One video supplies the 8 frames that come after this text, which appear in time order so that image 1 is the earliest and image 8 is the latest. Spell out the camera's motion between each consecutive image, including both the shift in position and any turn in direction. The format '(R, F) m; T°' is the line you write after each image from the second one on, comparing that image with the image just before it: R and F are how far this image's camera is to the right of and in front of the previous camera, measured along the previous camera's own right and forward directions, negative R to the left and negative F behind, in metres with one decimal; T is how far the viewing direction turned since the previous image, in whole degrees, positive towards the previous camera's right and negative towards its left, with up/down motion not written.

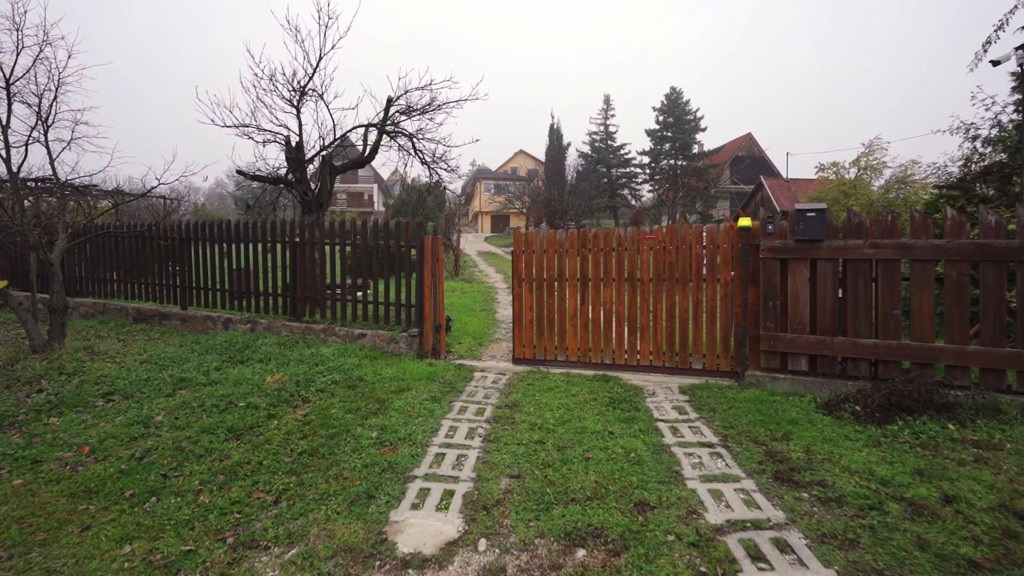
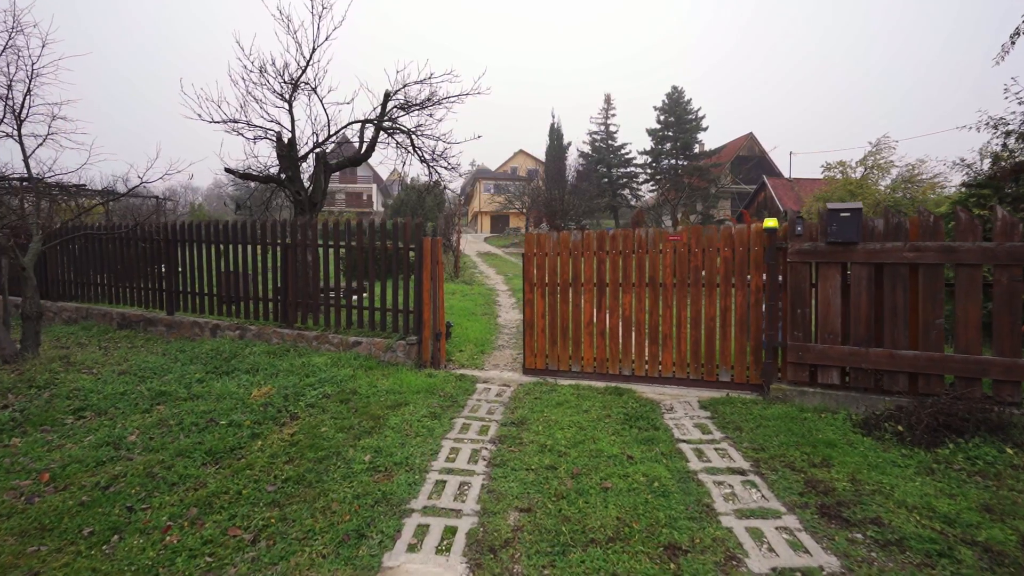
(-0.1, +0.4) m; 0°
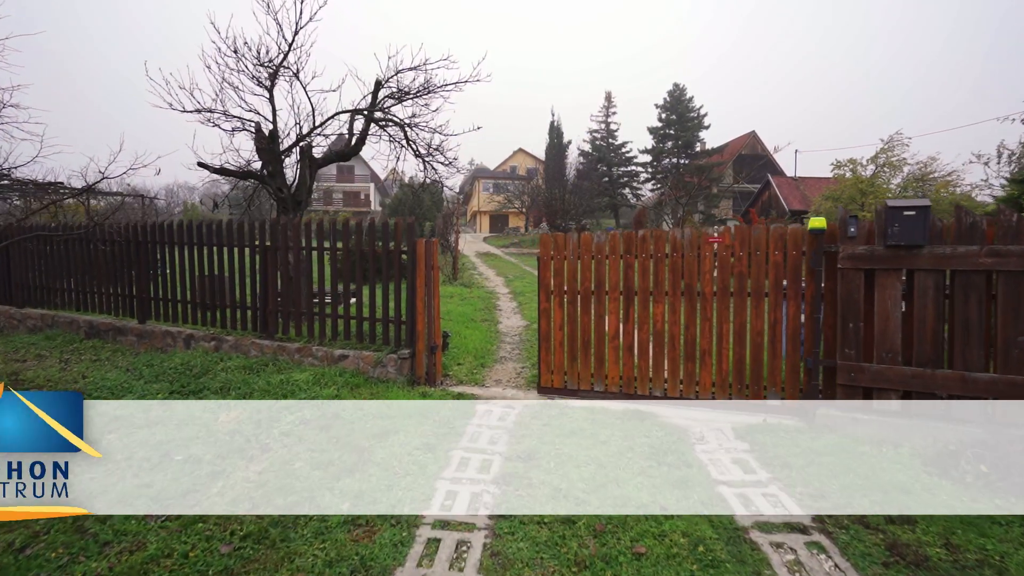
(-0.1, +0.7) m; 0°
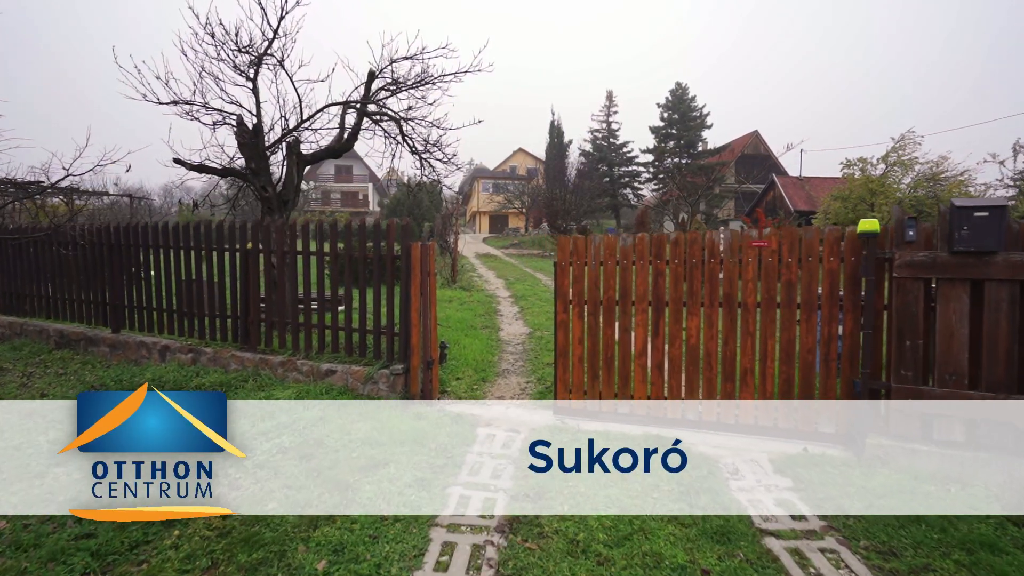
(0.0, +0.5) m; 0°
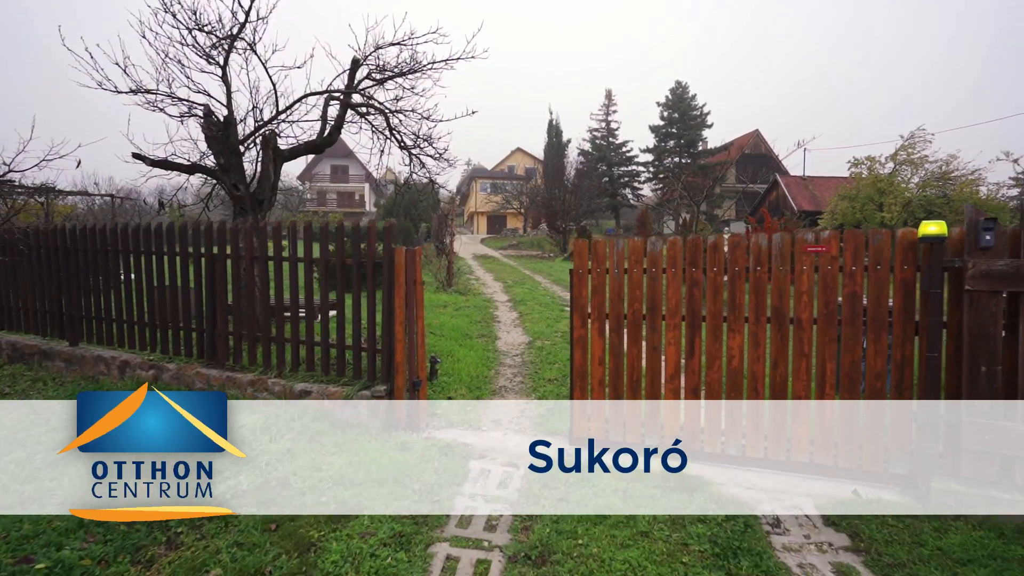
(0.0, +0.6) m; 0°
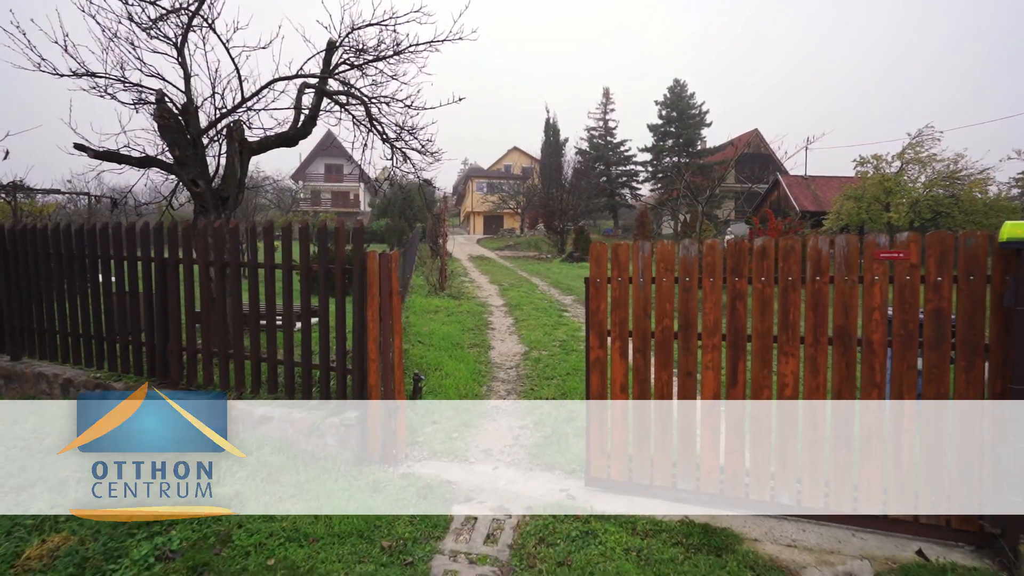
(0.0, +0.6) m; 0°
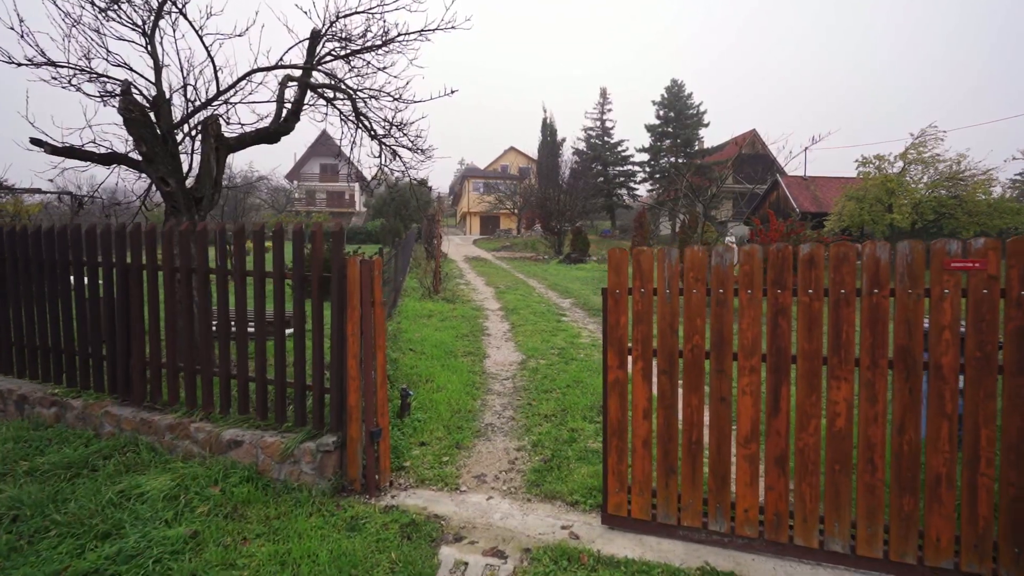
(0.0, +0.4) m; 0°
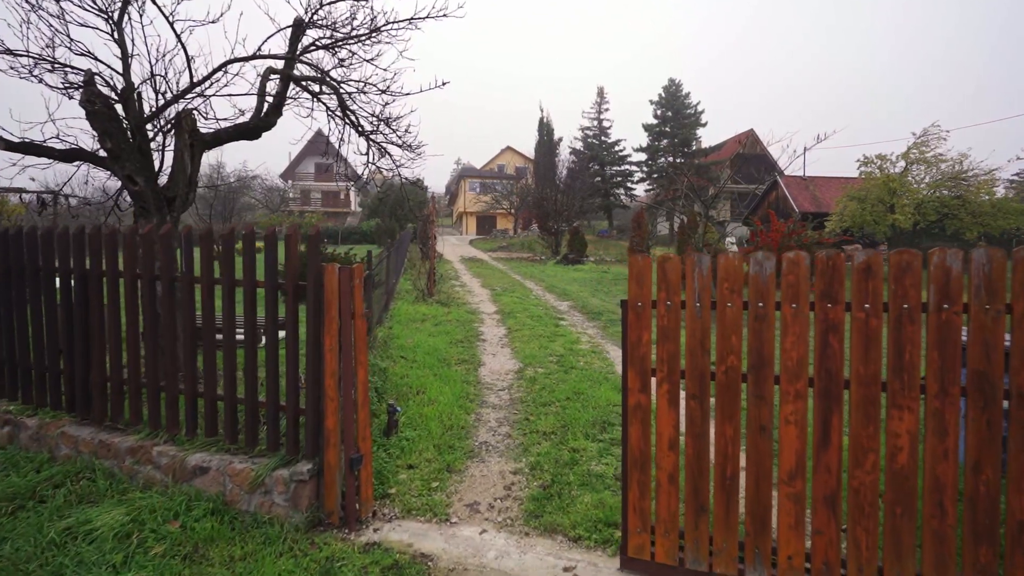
(0.0, +0.3) m; 0°
